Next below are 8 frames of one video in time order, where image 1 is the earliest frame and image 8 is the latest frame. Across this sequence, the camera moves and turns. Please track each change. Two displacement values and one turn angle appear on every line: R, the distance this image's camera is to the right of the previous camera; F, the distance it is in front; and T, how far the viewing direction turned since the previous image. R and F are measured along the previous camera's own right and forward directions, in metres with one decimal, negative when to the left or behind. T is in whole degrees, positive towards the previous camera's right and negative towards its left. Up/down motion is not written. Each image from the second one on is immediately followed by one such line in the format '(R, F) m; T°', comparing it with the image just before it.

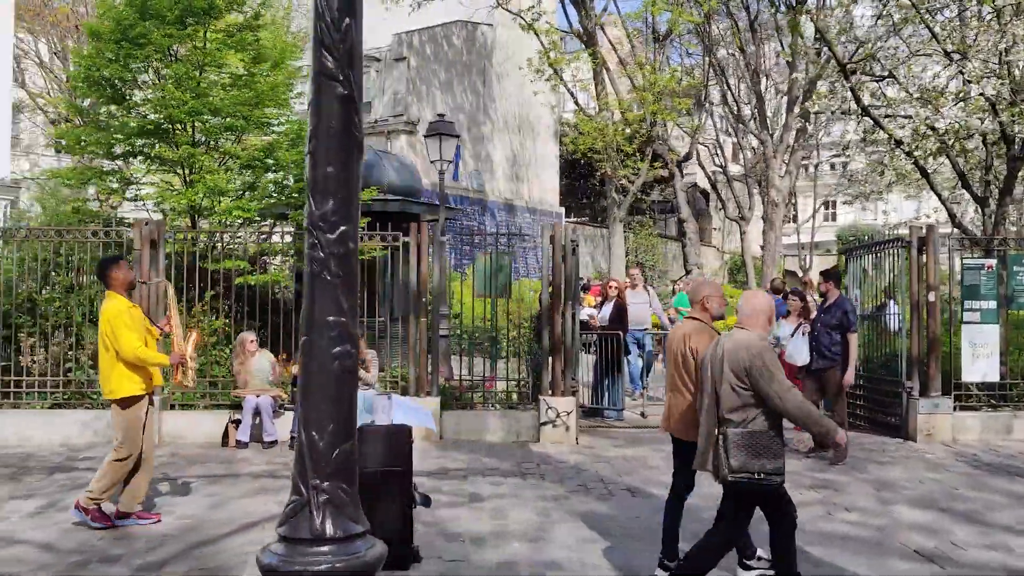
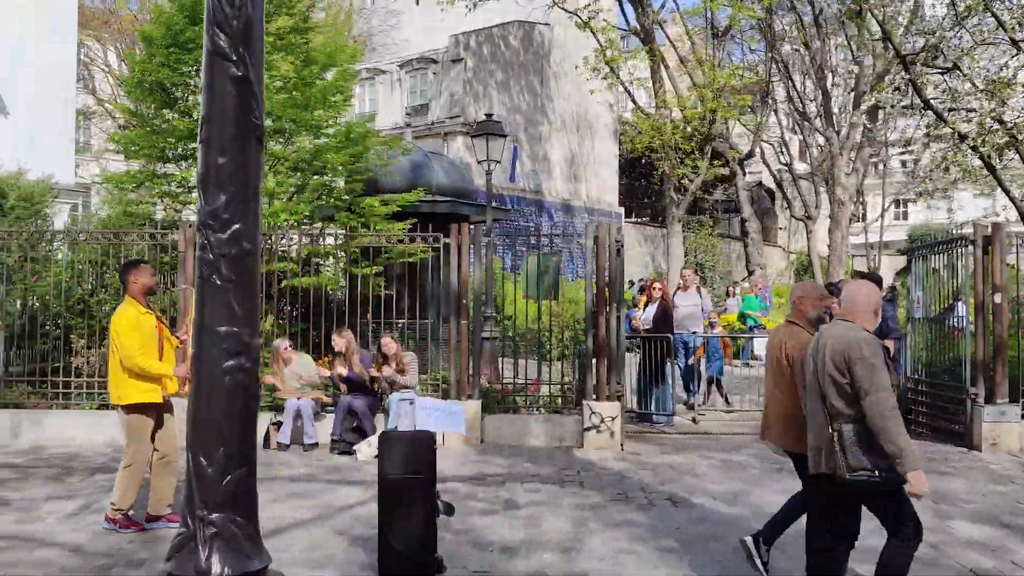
(+0.2, +0.2) m; -4°
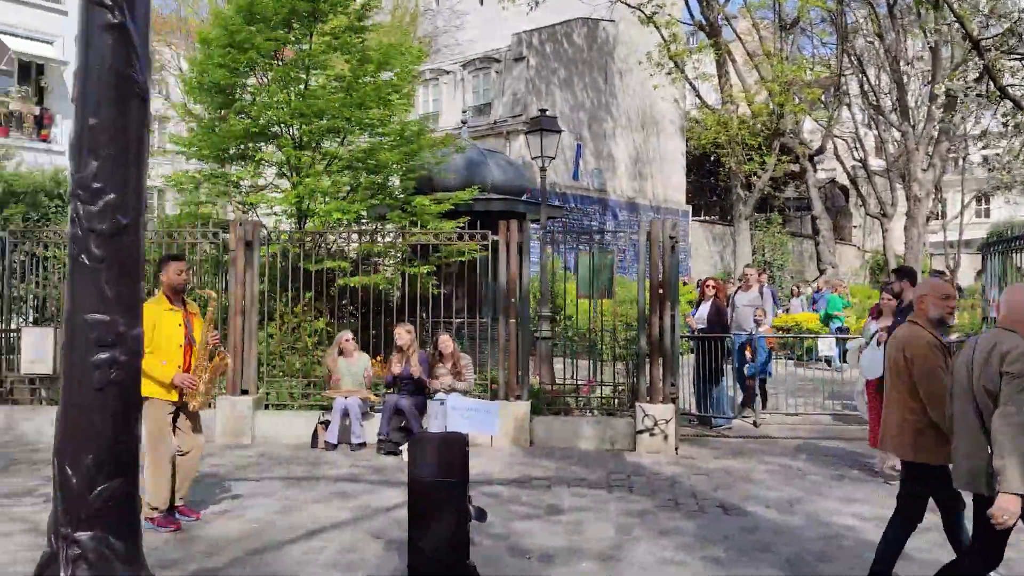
(+0.2, +0.2) m; -4°
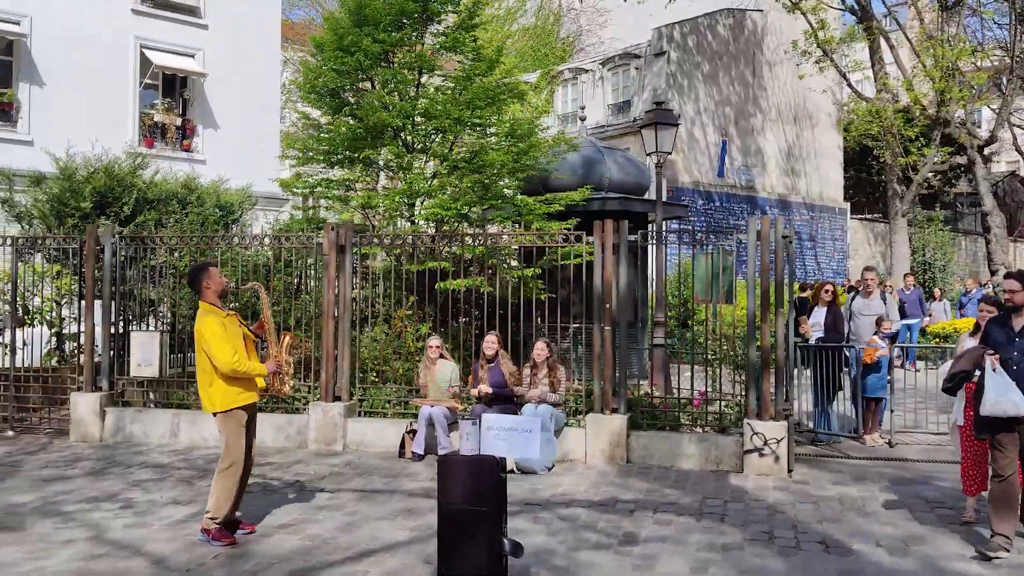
(+0.5, +0.5) m; -10°
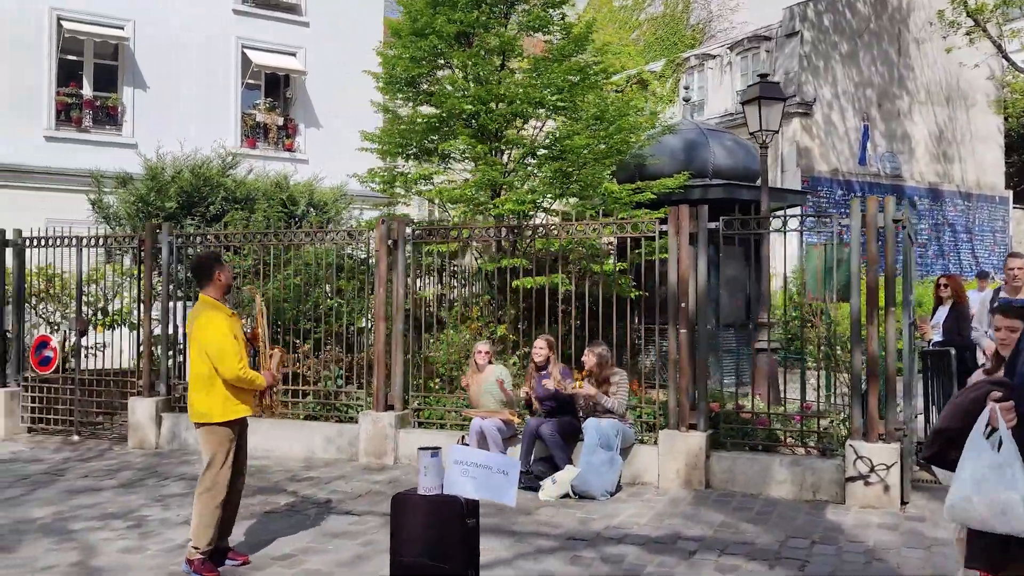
(+0.6, +1.0) m; -9°
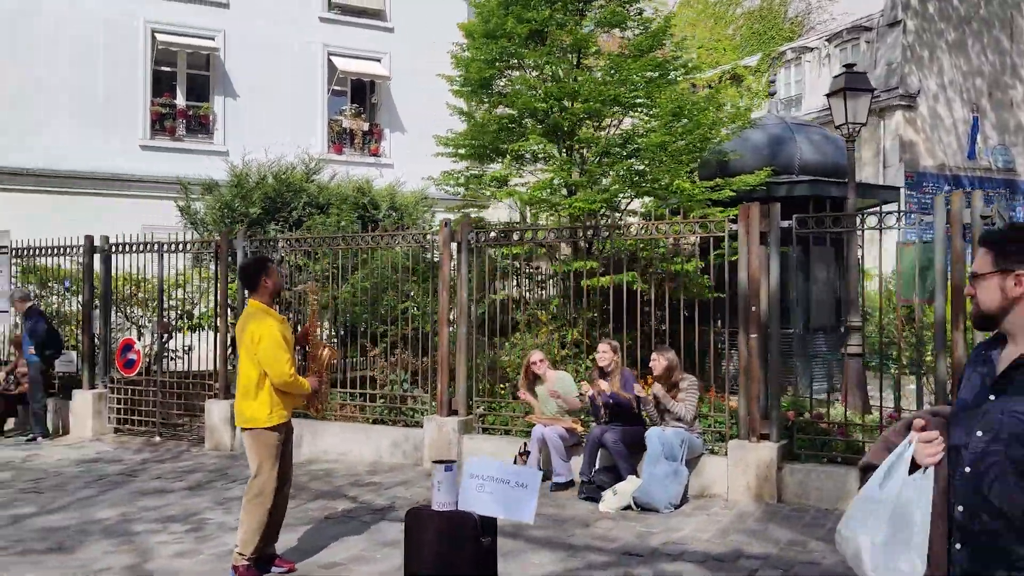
(+0.3, +0.2) m; -6°
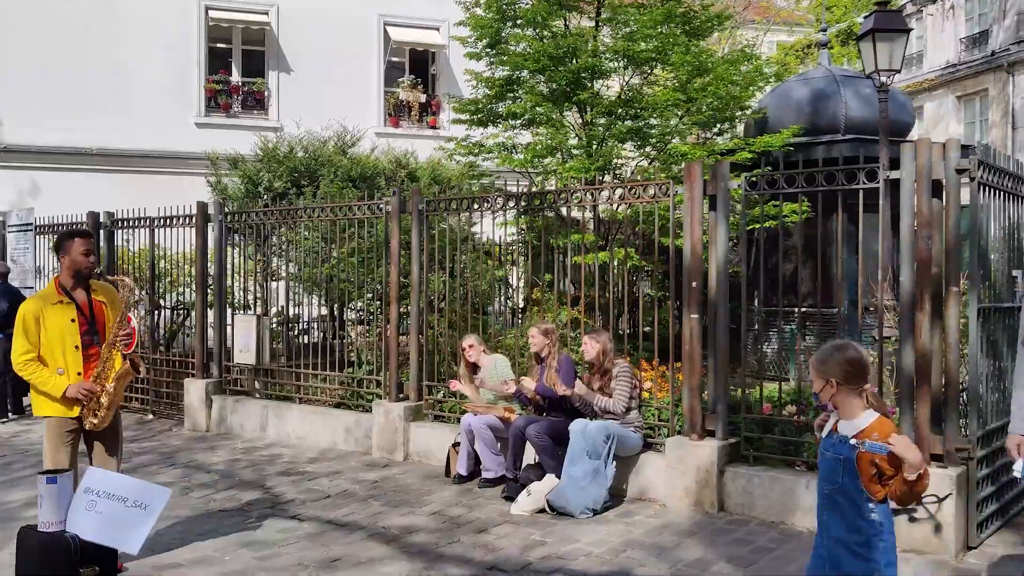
(+1.5, +0.8) m; -9°
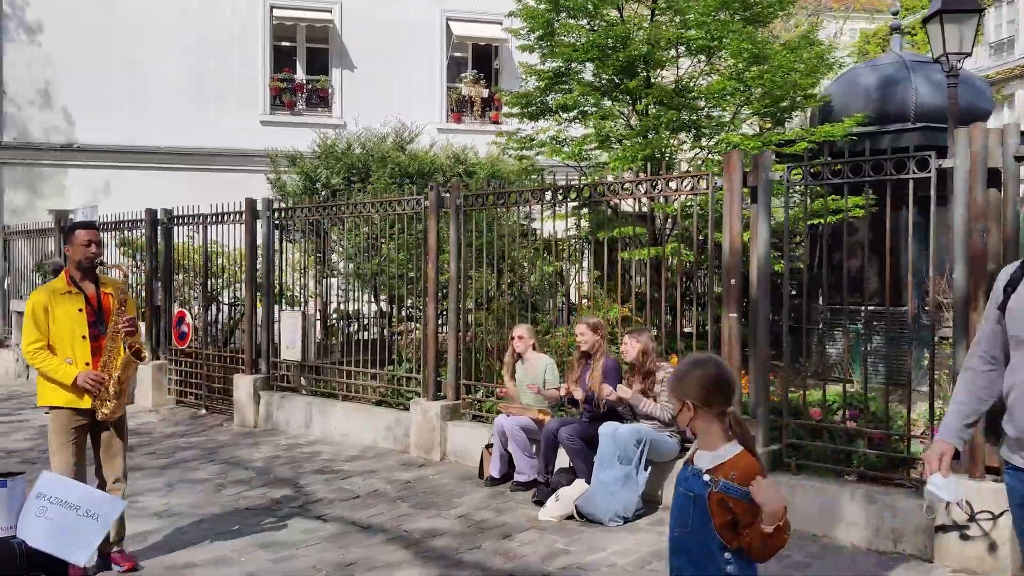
(+0.3, +0.2) m; -5°
